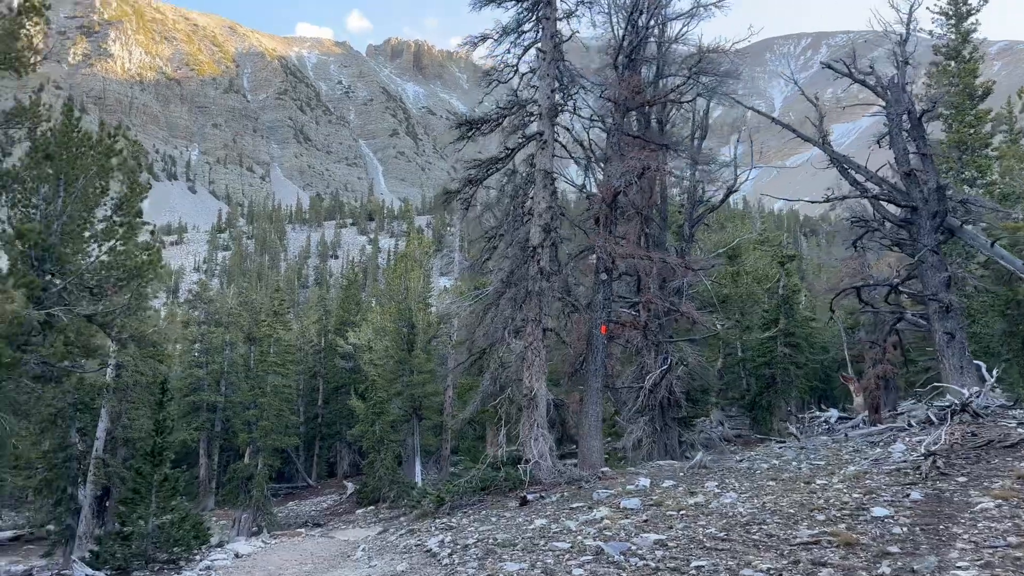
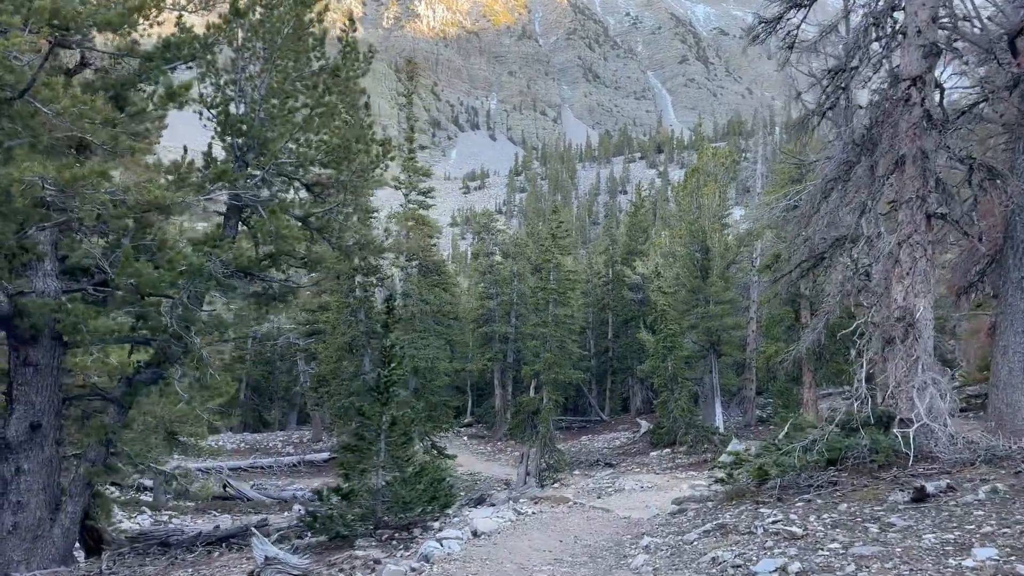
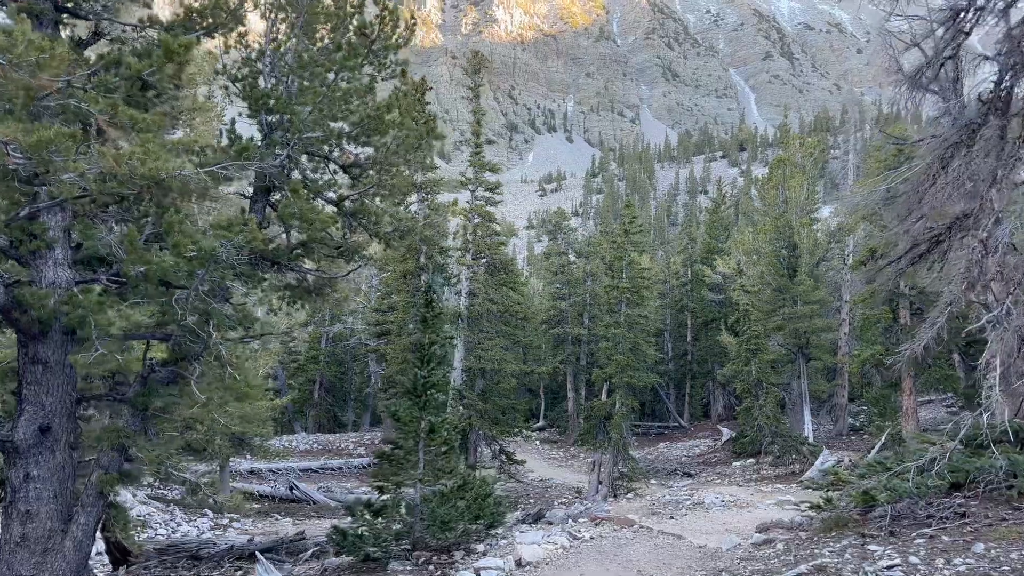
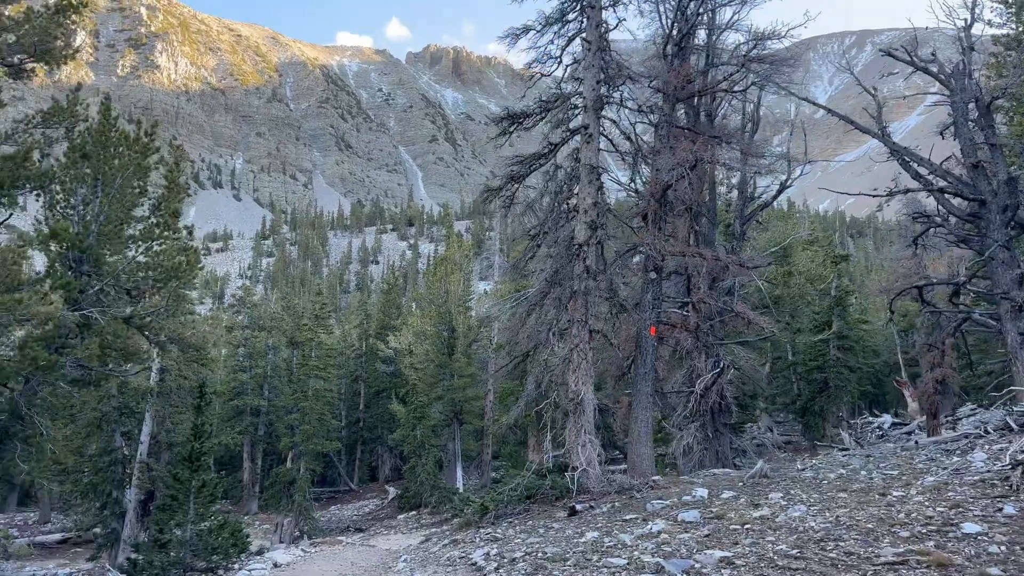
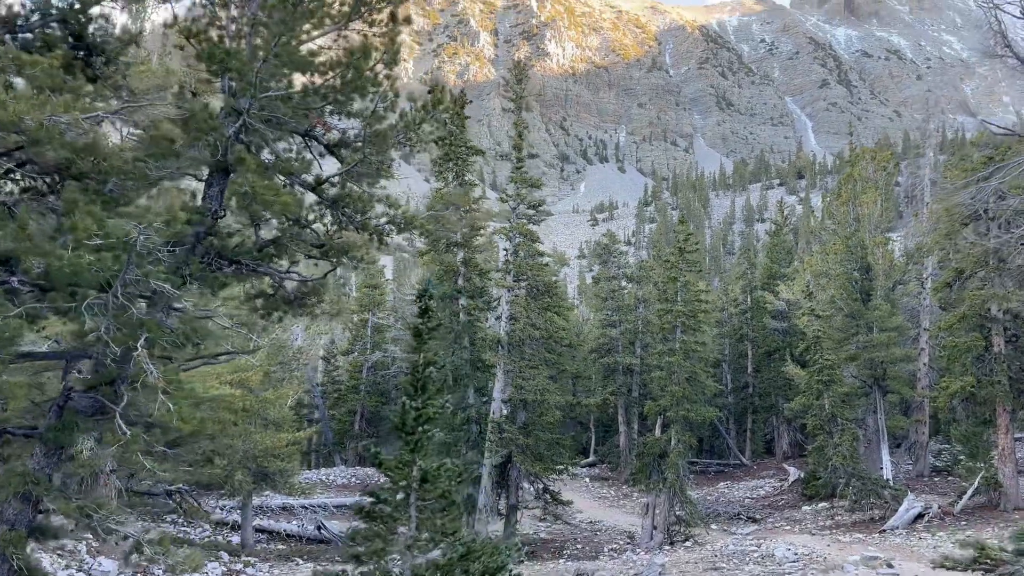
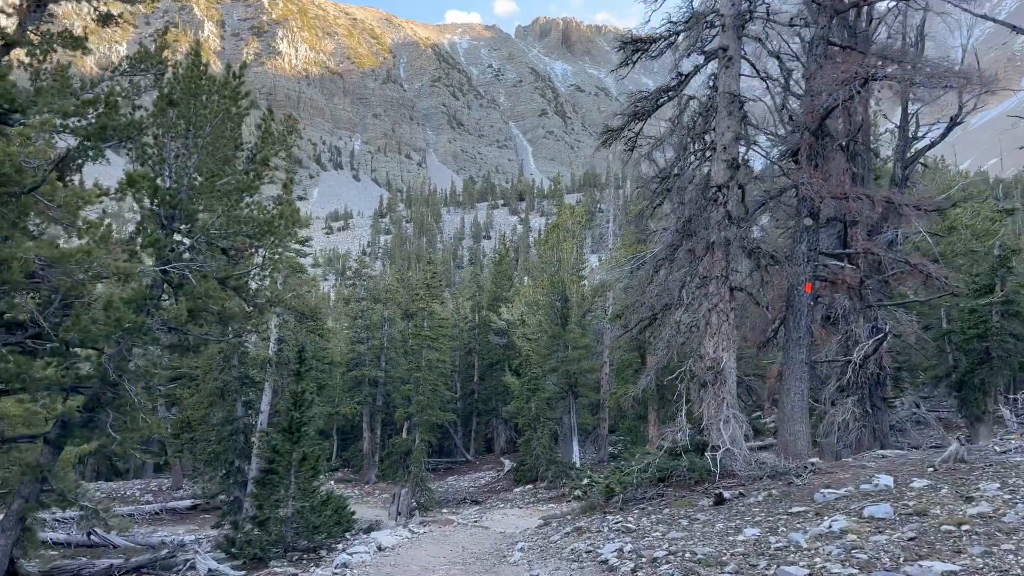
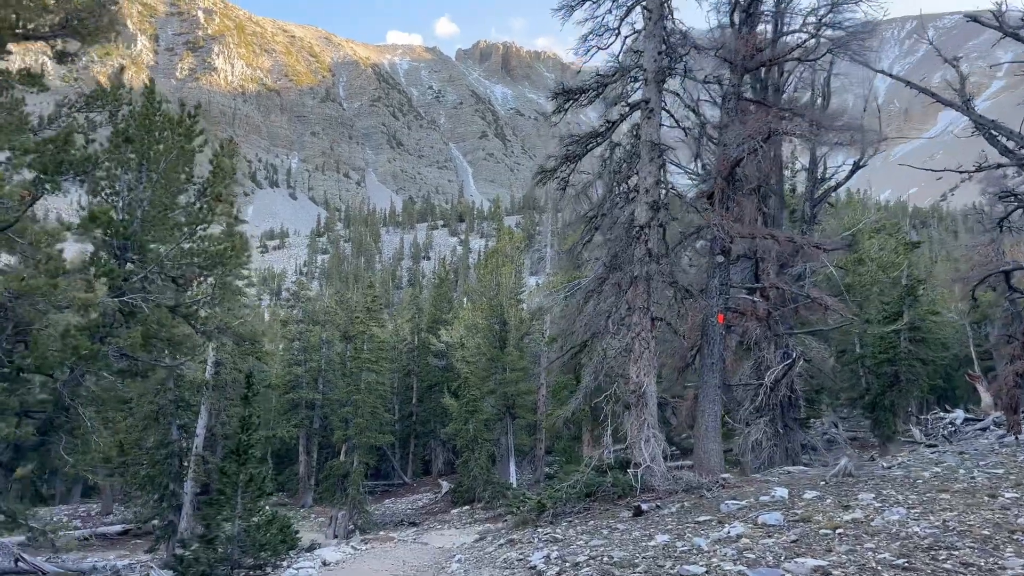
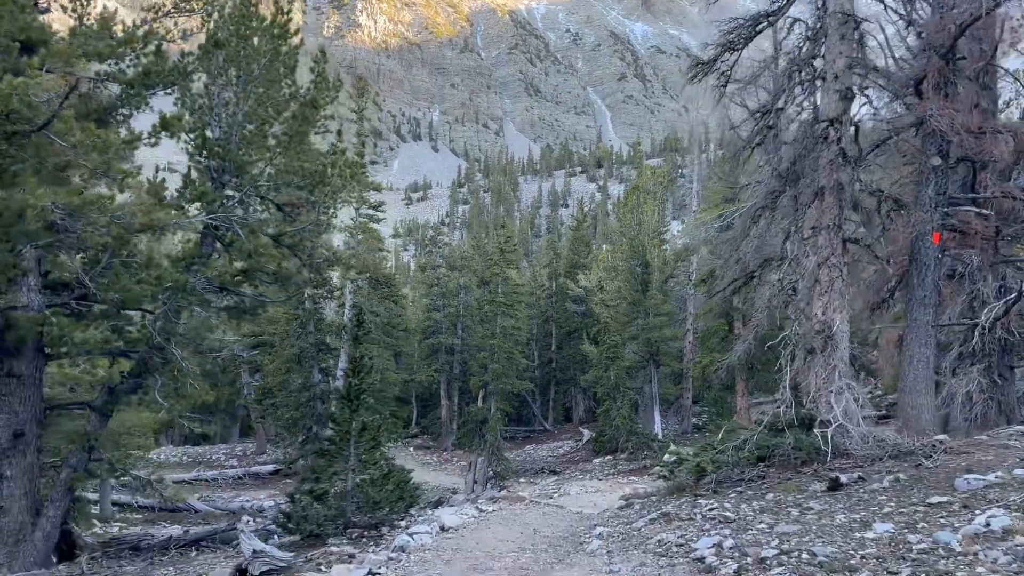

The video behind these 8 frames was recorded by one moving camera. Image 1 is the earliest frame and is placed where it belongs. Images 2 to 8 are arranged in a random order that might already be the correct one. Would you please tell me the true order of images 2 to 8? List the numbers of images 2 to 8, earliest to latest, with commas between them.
4, 7, 6, 8, 2, 3, 5
